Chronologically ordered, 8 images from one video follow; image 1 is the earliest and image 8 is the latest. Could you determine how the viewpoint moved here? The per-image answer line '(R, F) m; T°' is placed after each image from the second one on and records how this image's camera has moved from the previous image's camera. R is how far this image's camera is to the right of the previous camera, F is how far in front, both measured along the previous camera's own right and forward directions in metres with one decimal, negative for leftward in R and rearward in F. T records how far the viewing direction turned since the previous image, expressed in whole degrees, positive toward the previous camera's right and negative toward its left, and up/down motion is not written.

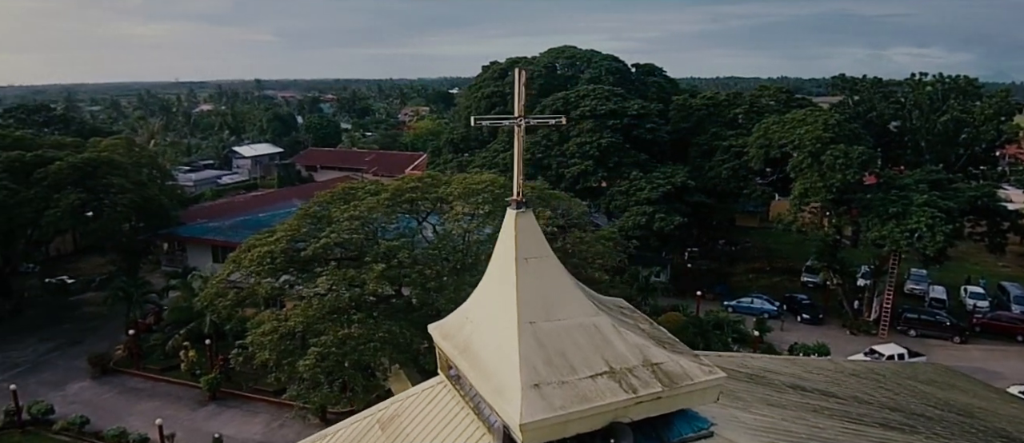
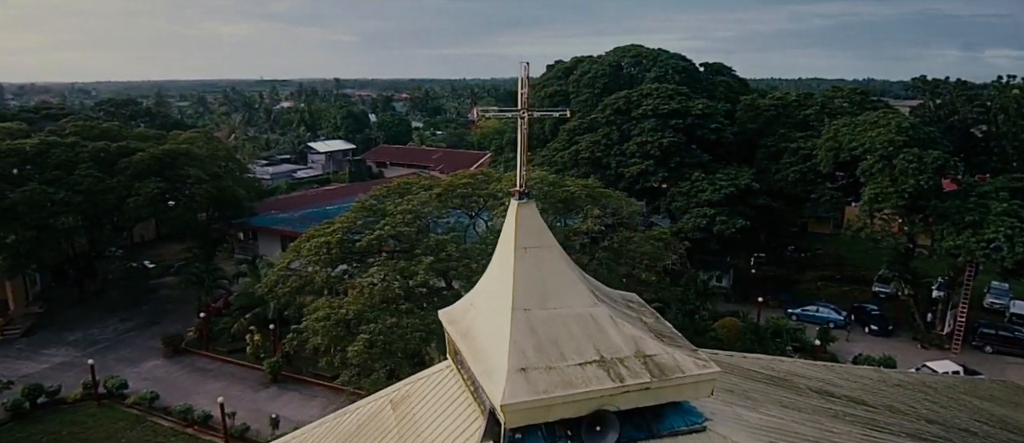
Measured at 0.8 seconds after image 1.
(+0.4, 0.0) m; -5°
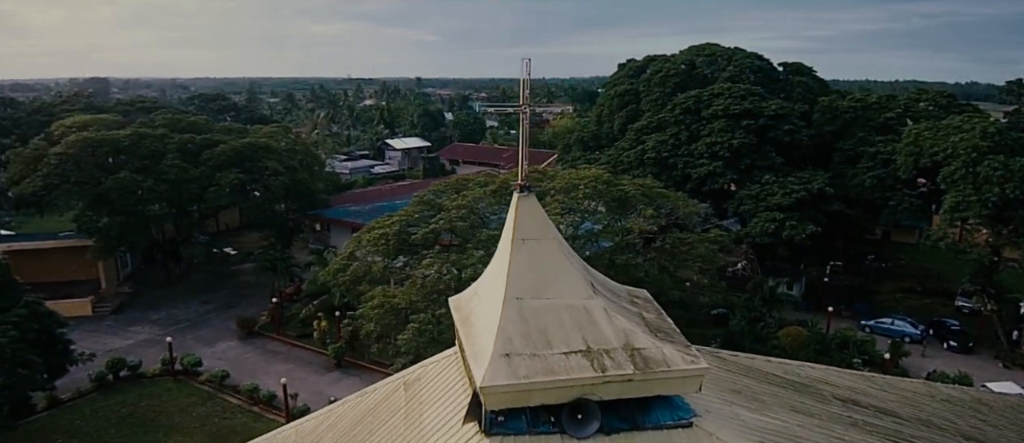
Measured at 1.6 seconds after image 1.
(+0.4, -0.1) m; -6°
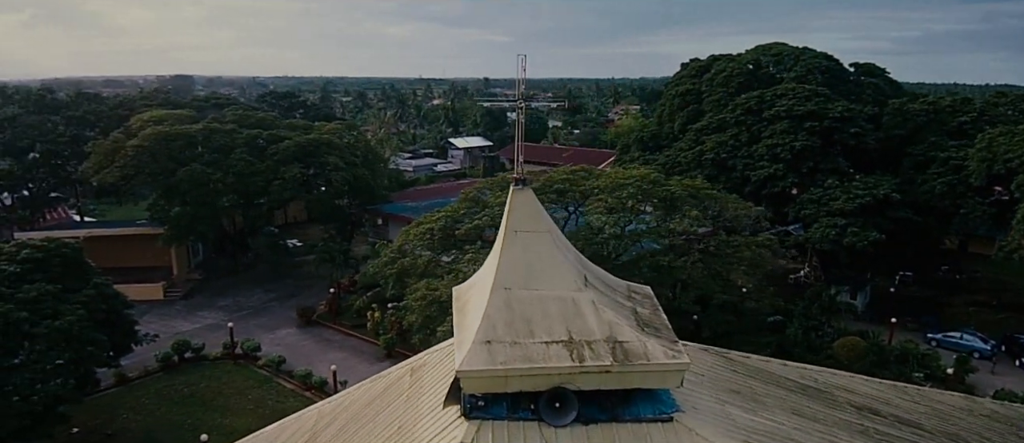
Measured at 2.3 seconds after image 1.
(+0.4, -0.1) m; -5°
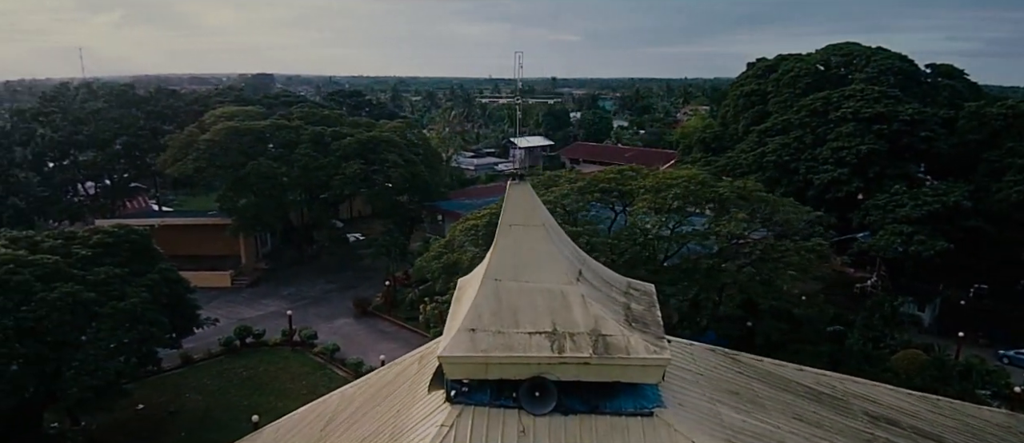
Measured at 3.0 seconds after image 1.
(+0.4, -0.1) m; -5°
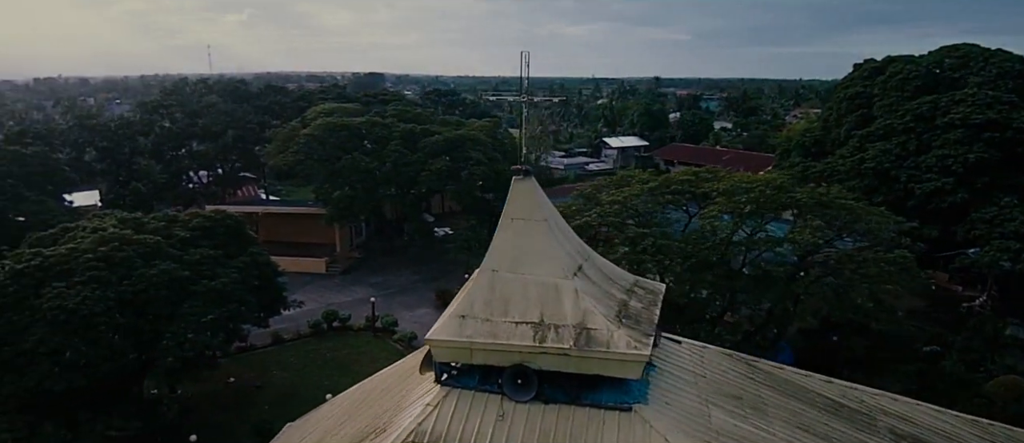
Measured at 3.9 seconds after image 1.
(+0.5, -0.1) m; -7°
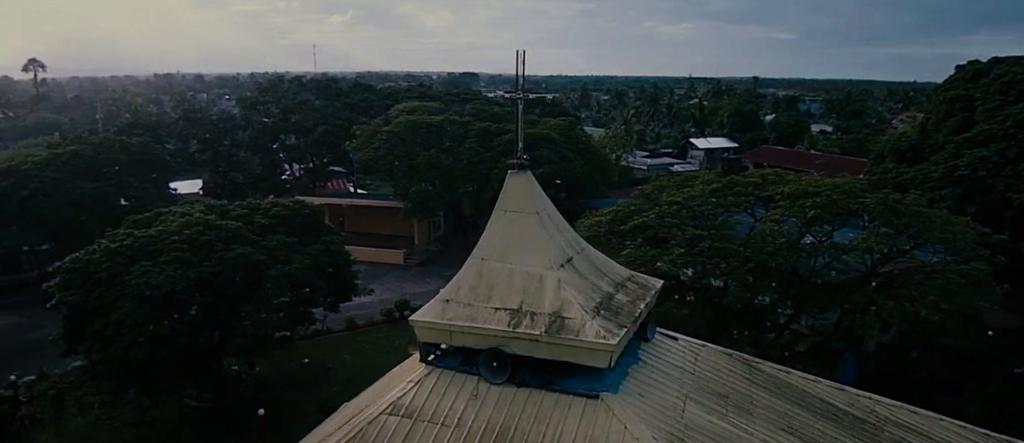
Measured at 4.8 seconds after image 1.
(+0.5, -0.2) m; -6°
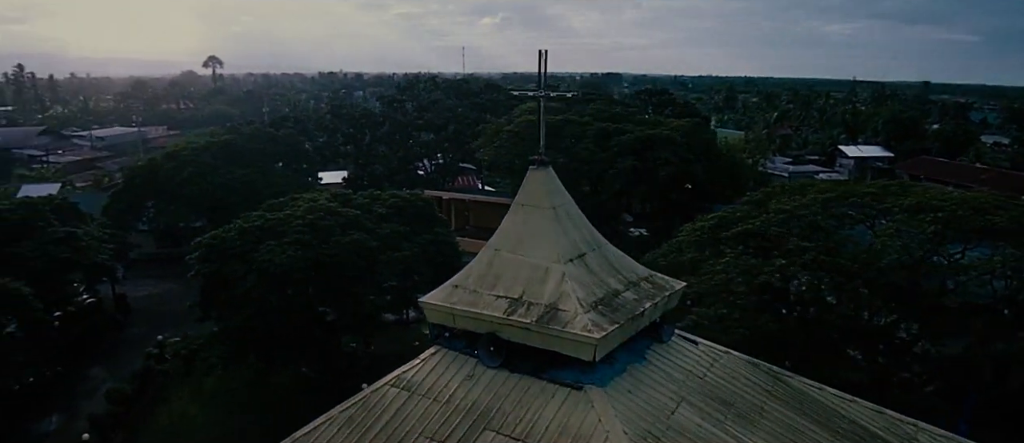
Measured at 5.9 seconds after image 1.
(+0.7, -0.2) m; -10°
